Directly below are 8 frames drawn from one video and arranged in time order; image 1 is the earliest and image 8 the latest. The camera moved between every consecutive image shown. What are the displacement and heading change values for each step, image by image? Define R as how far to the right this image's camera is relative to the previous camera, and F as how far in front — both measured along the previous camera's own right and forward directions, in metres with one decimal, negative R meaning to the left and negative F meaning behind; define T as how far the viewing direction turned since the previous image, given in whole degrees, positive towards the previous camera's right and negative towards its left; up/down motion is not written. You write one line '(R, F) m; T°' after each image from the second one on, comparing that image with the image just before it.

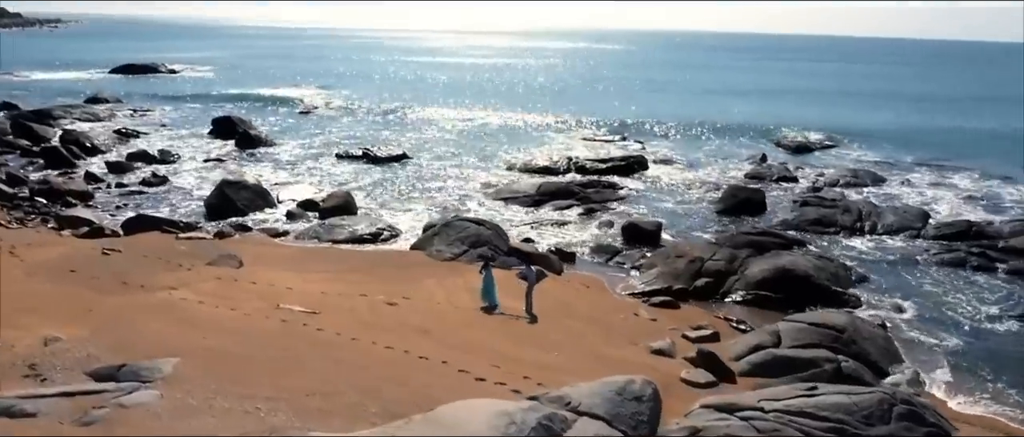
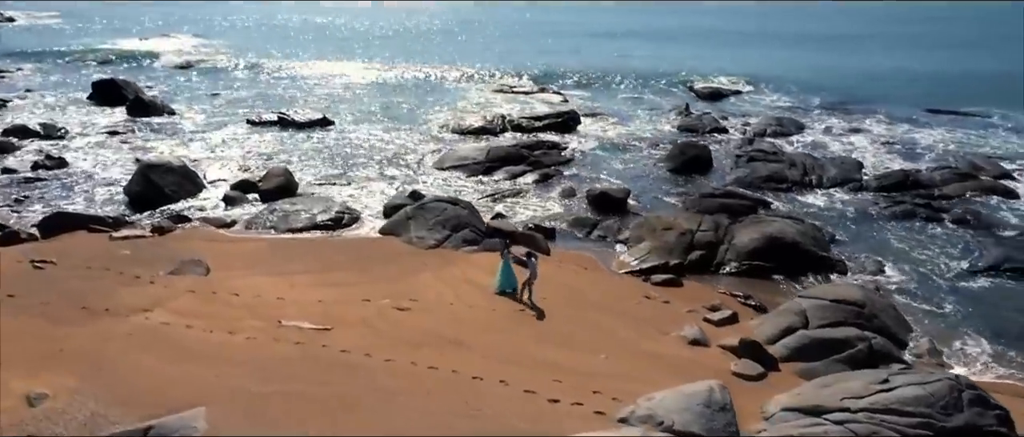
(-2.5, +1.2) m; +10°
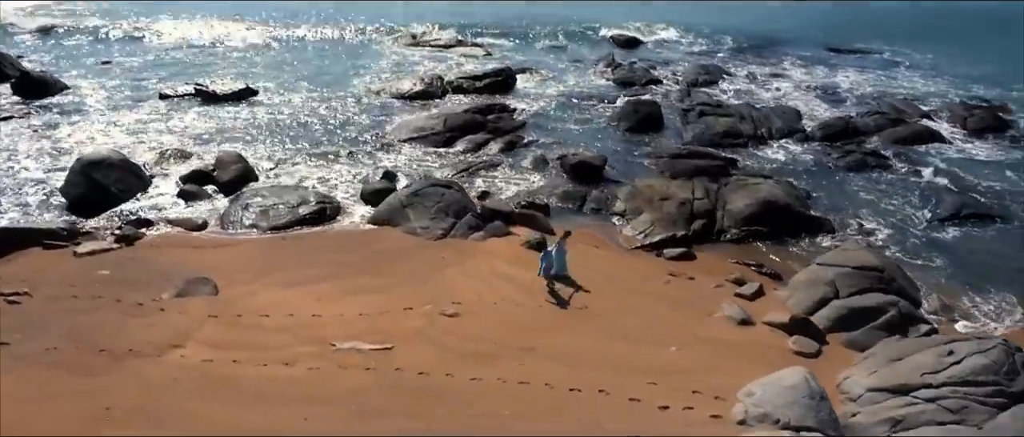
(-2.9, +0.7) m; +10°
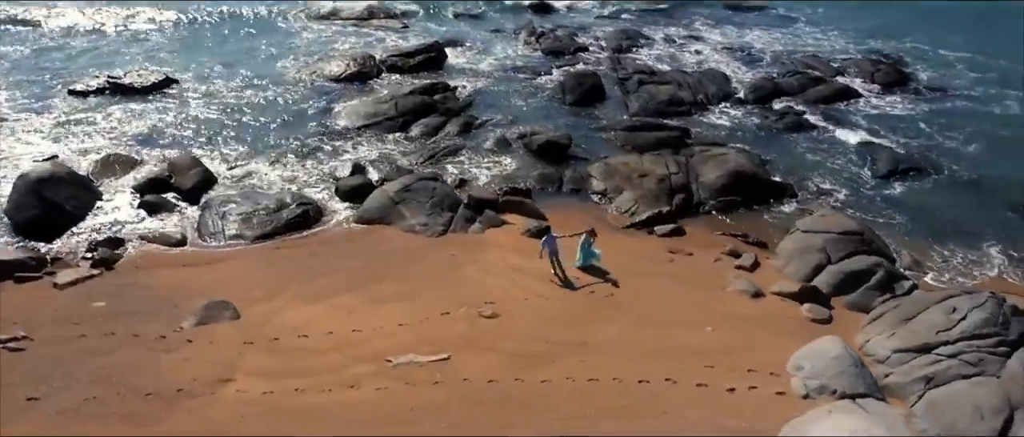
(-2.5, +0.1) m; +9°
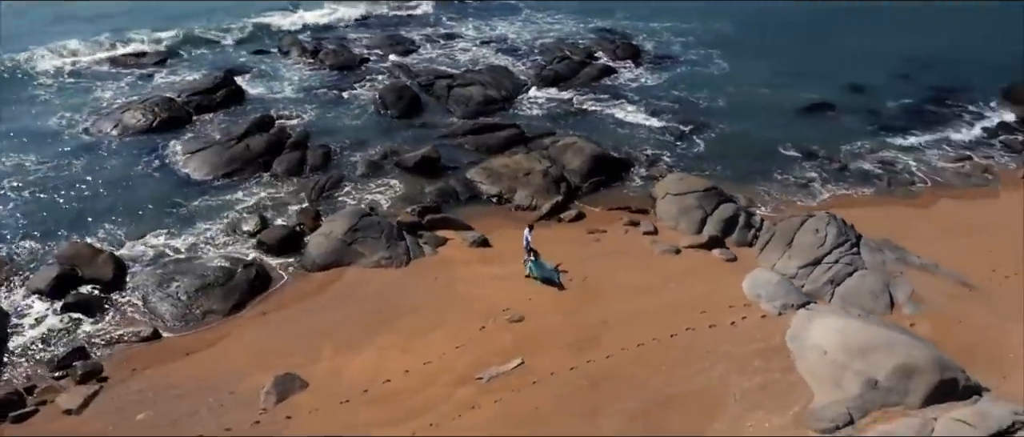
(-6.0, -0.9) m; +24°
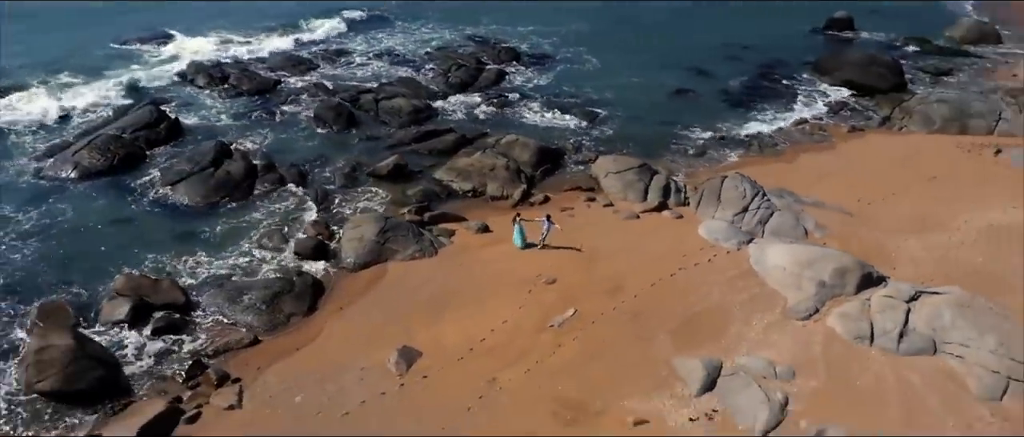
(-5.2, -3.2) m; +14°
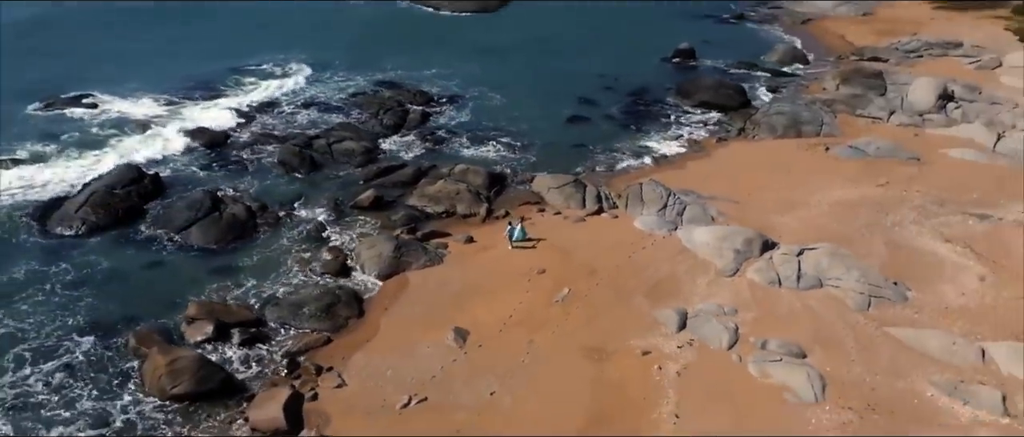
(-4.7, -5.0) m; +12°
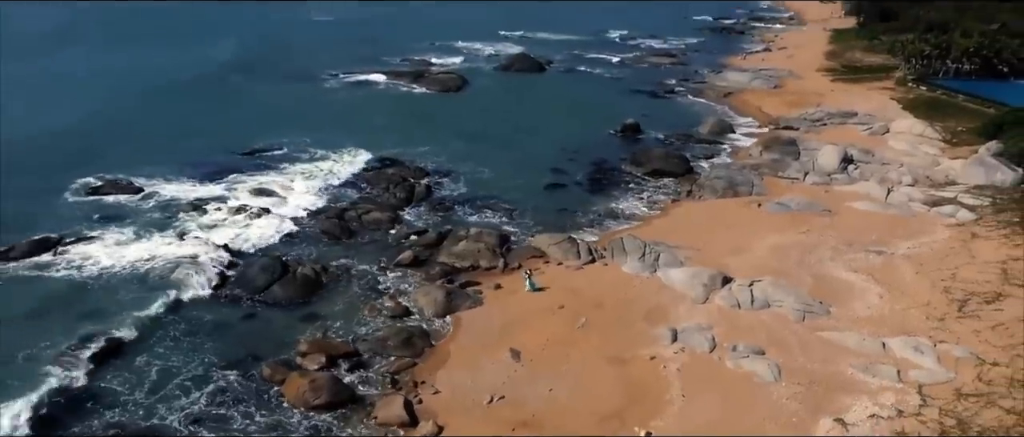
(-4.0, -7.5) m; +5°
